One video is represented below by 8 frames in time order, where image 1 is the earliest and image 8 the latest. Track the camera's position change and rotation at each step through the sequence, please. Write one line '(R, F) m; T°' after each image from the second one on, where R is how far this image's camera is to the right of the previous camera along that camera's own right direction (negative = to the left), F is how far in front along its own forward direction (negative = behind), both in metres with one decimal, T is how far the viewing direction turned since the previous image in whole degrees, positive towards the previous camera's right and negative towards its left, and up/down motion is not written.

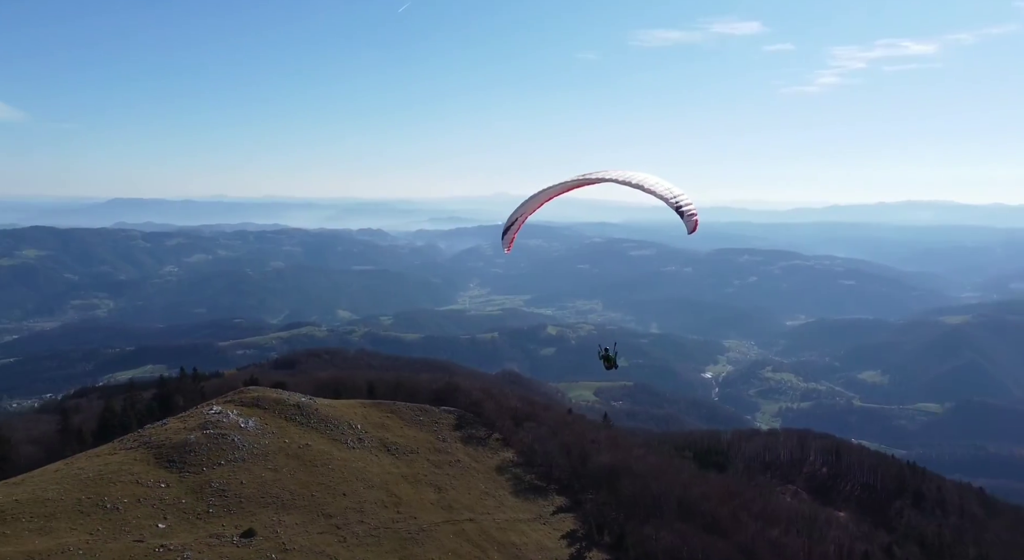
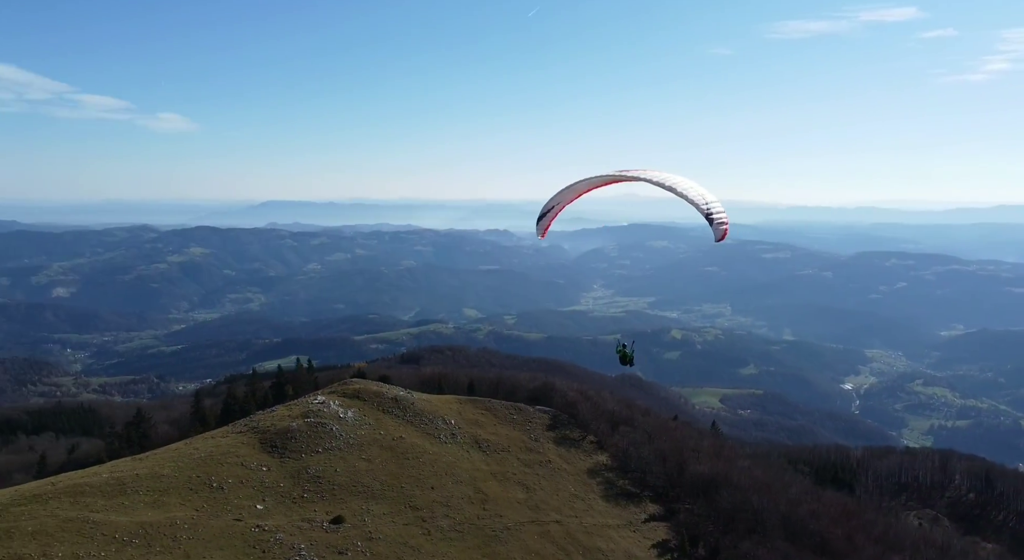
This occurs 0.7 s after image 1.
(+5.4, -0.2) m; -11°
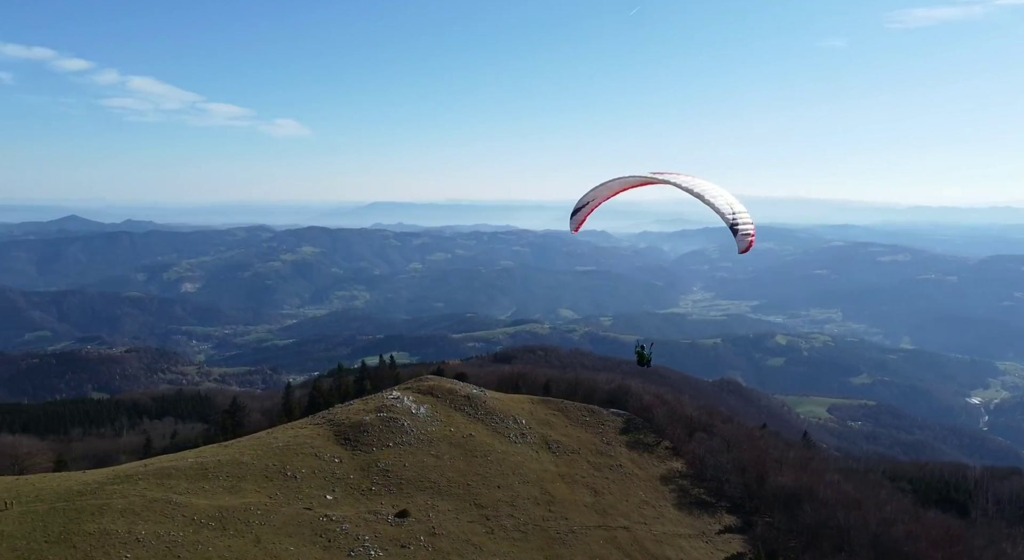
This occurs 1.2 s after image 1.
(+4.2, +0.2) m; -8°
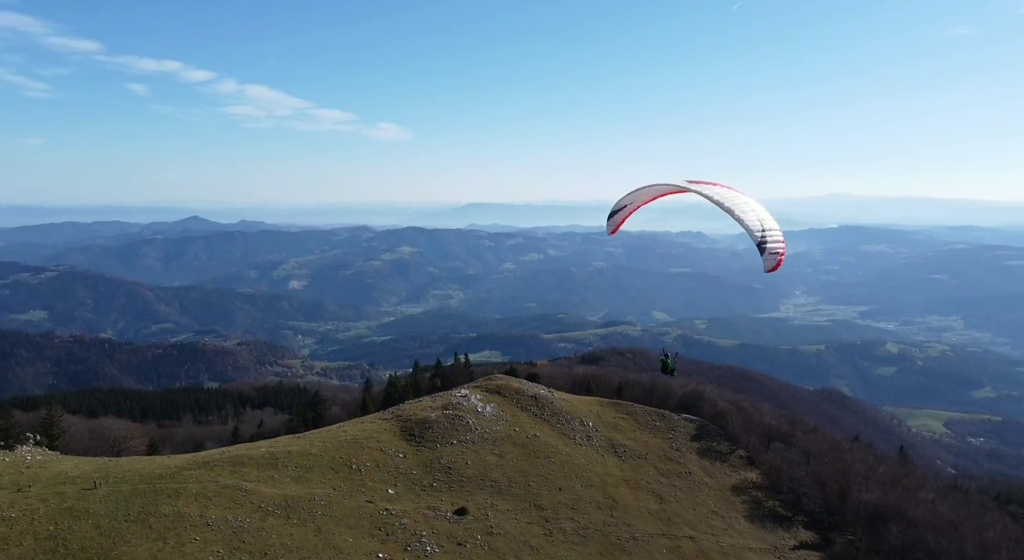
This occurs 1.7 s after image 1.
(+4.1, +0.6) m; -8°
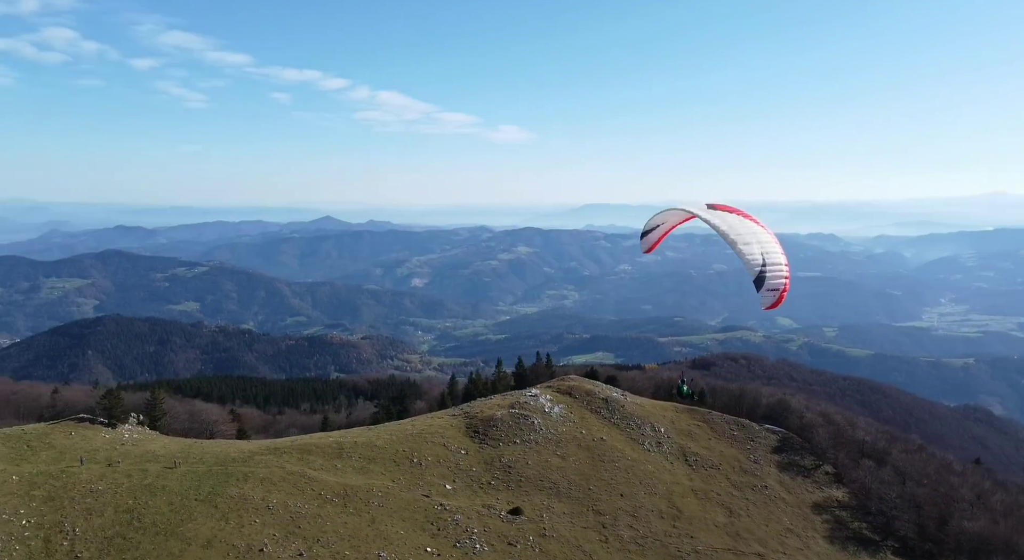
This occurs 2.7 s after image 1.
(+6.9, +1.4) m; -10°
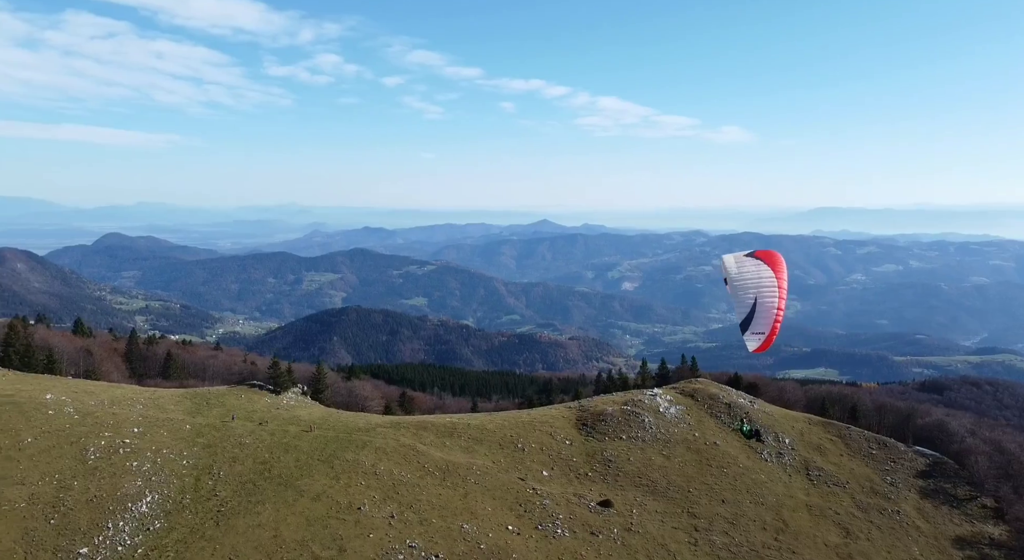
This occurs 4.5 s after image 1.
(+13.5, +1.9) m; -19°
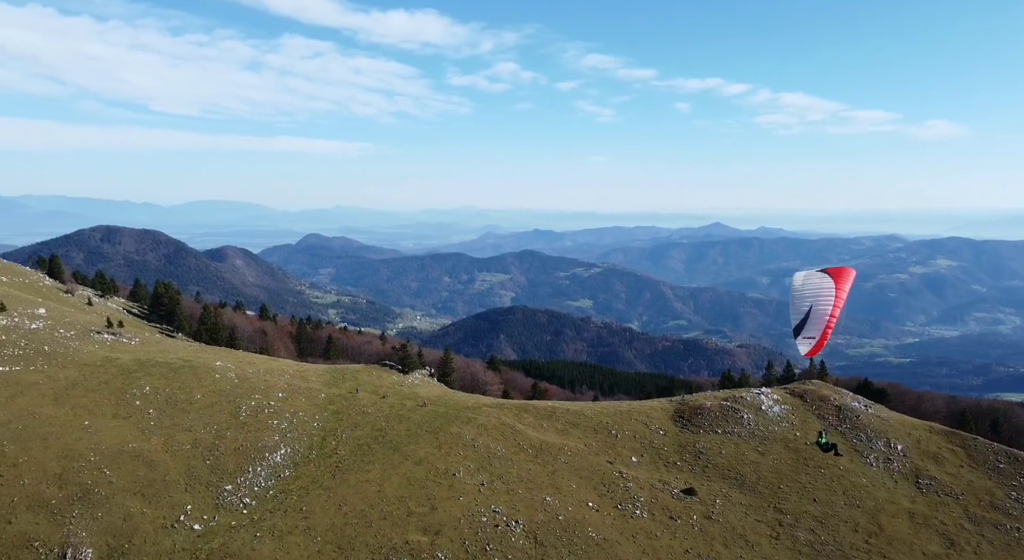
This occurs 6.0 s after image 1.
(+9.2, +0.9) m; -15°
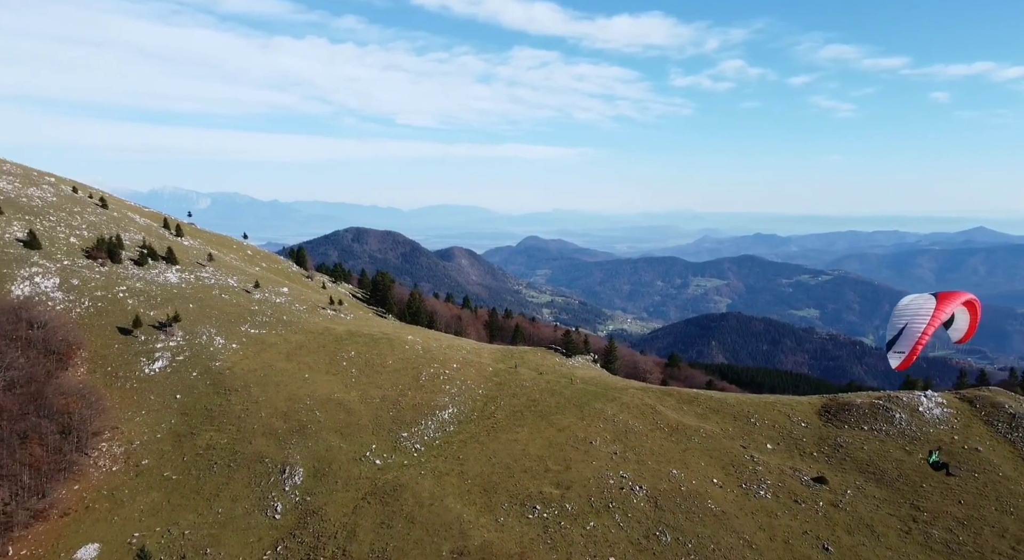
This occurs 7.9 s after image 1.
(+10.7, +3.8) m; -19°
